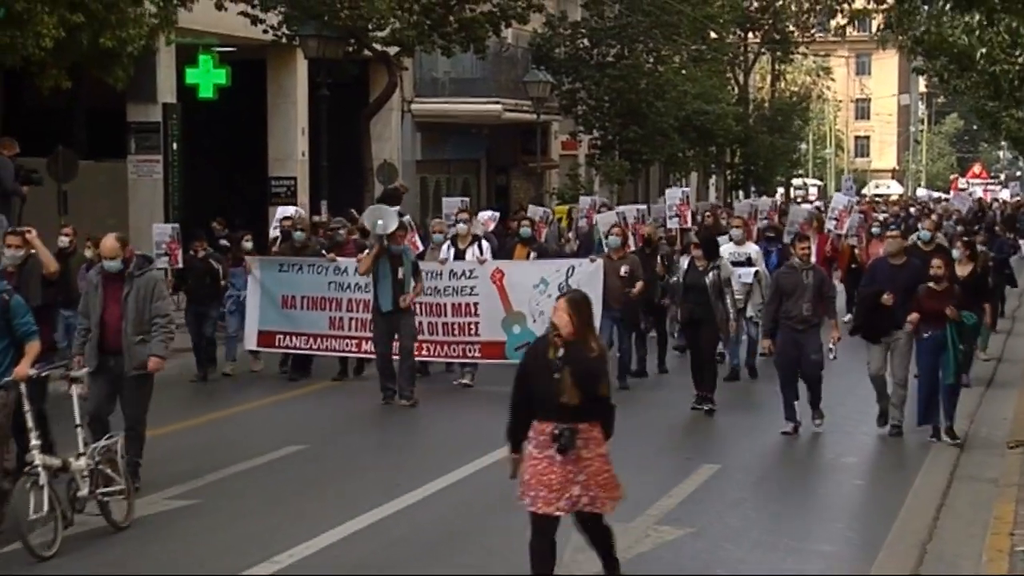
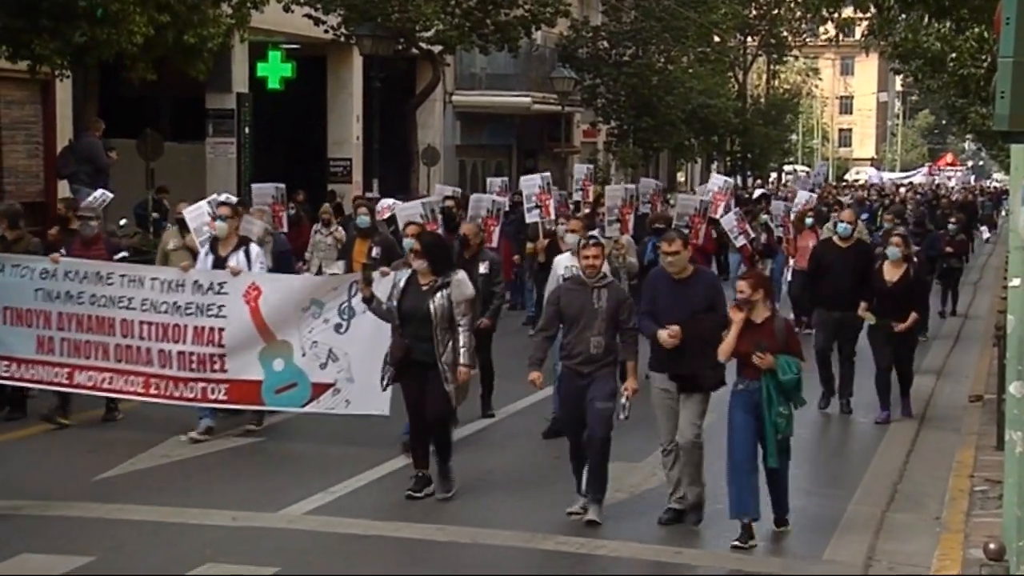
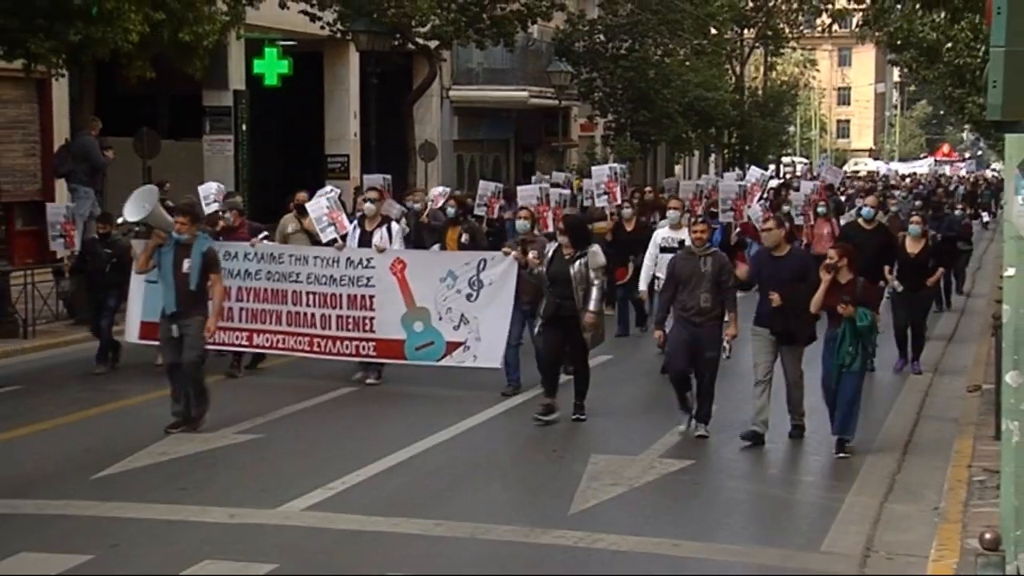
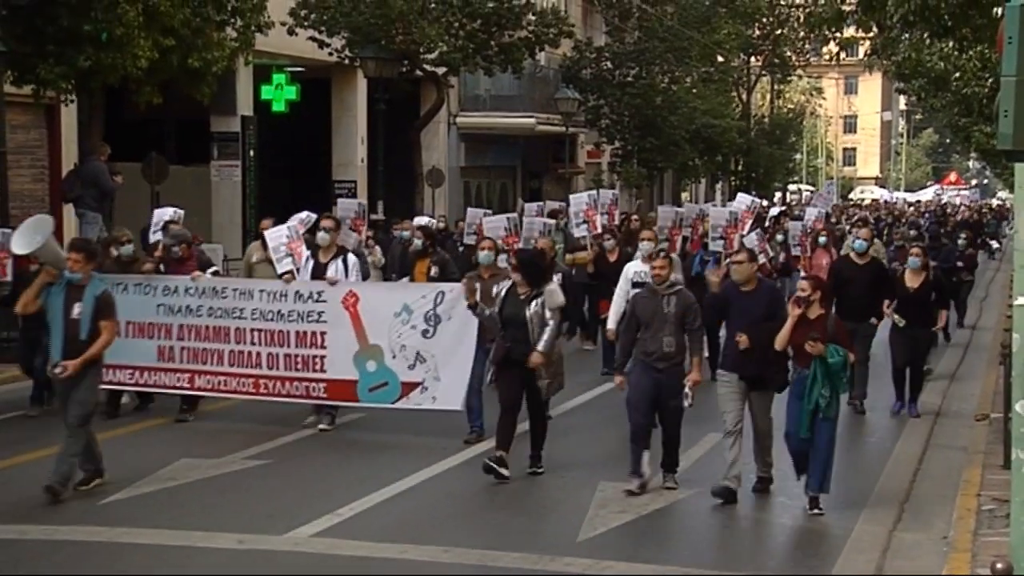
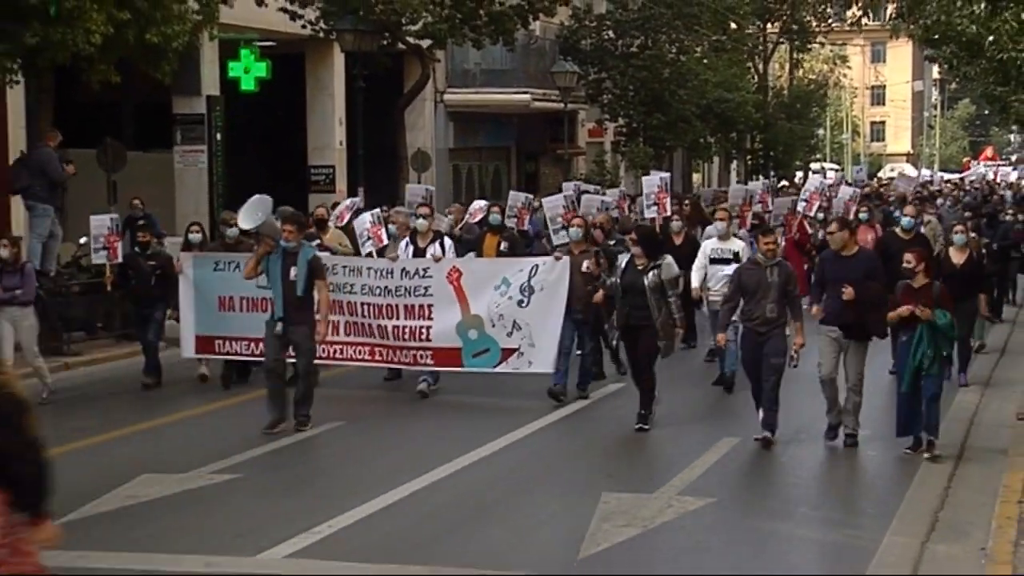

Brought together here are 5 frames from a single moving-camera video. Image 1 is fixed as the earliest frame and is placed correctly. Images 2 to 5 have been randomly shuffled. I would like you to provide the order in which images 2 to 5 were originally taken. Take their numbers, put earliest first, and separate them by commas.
5, 3, 4, 2
